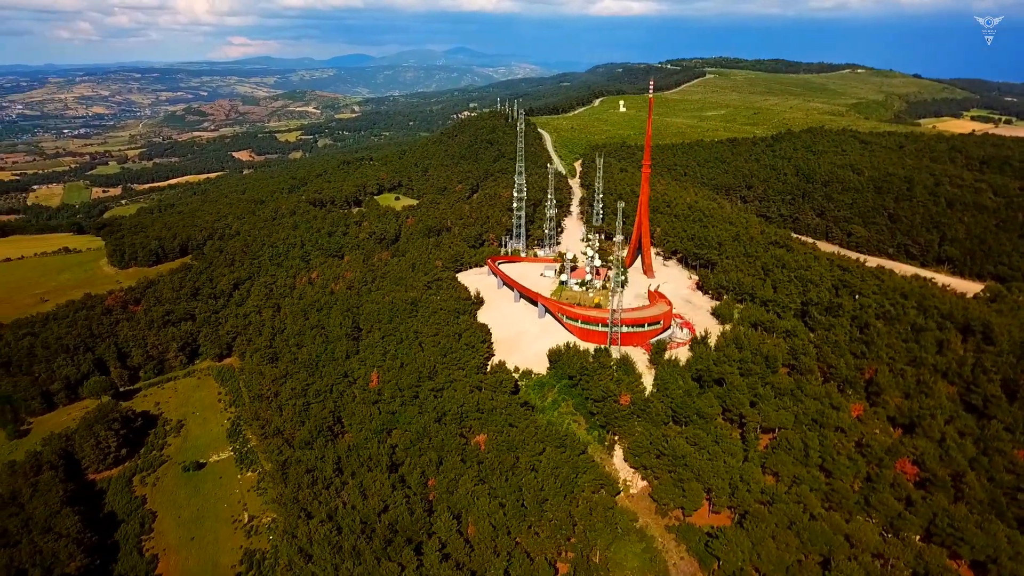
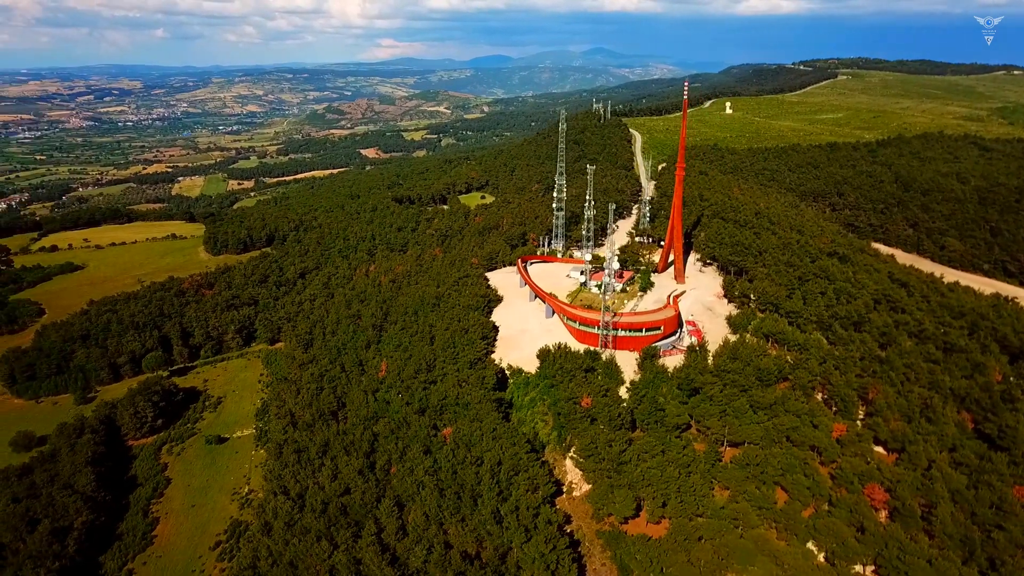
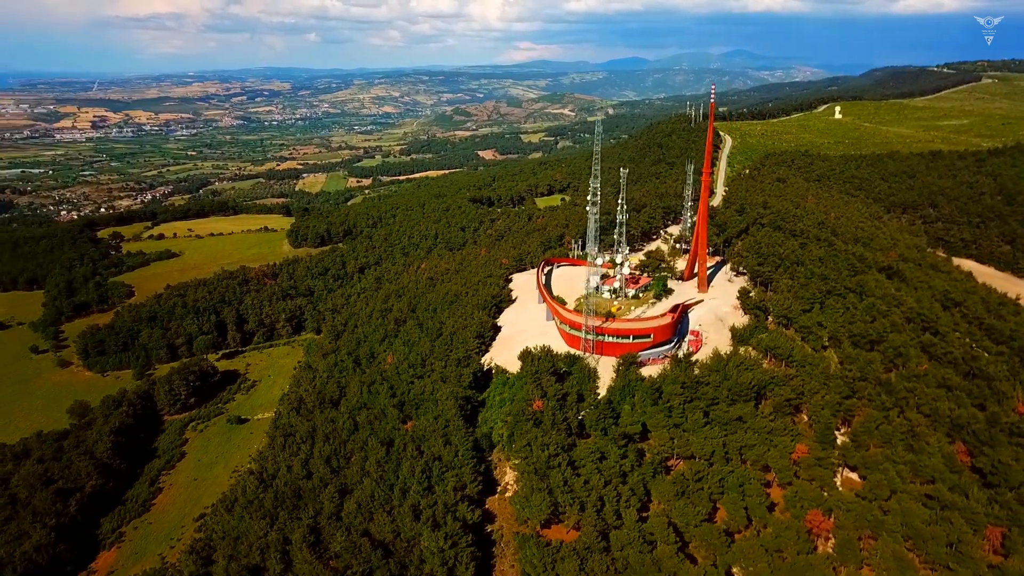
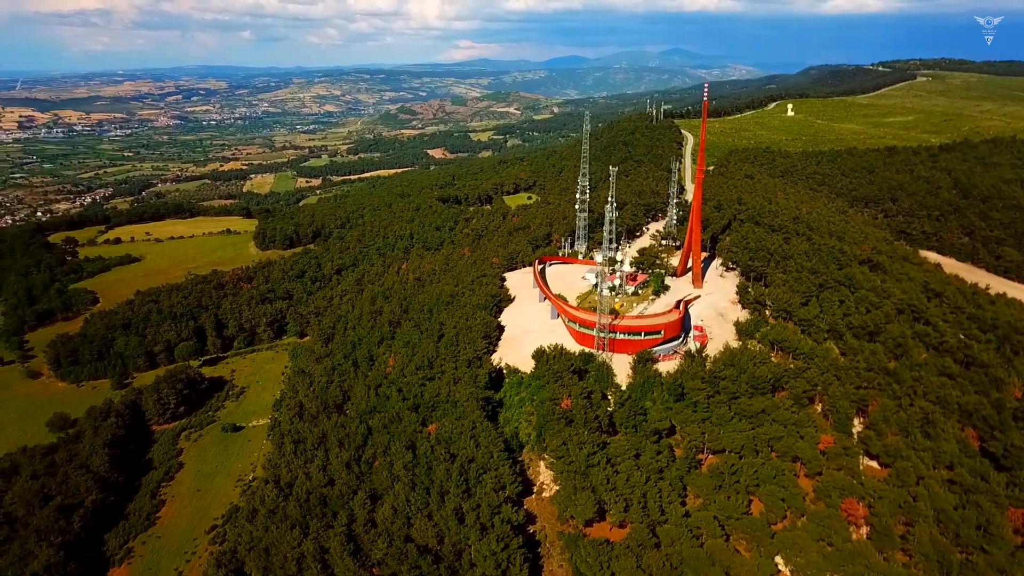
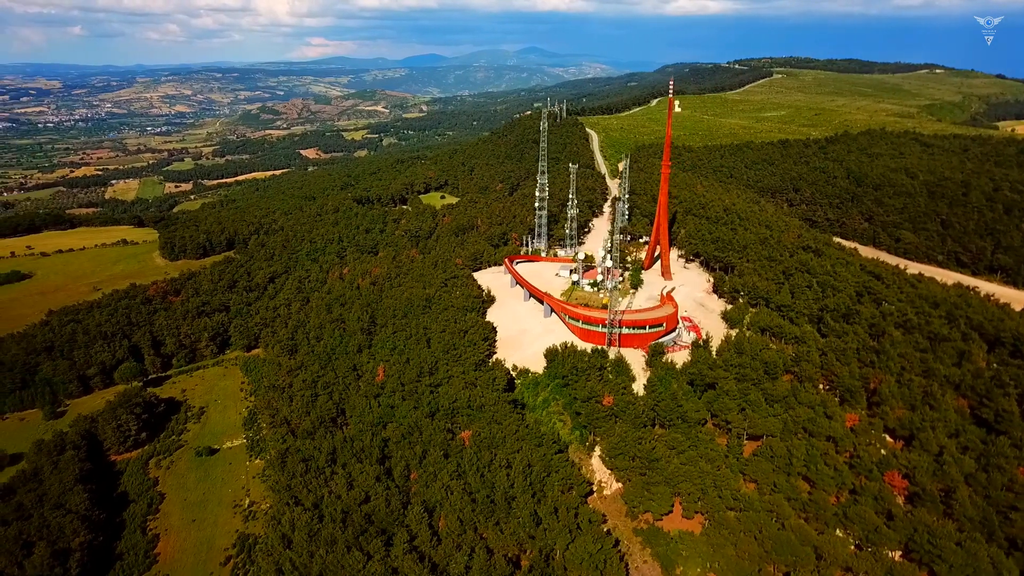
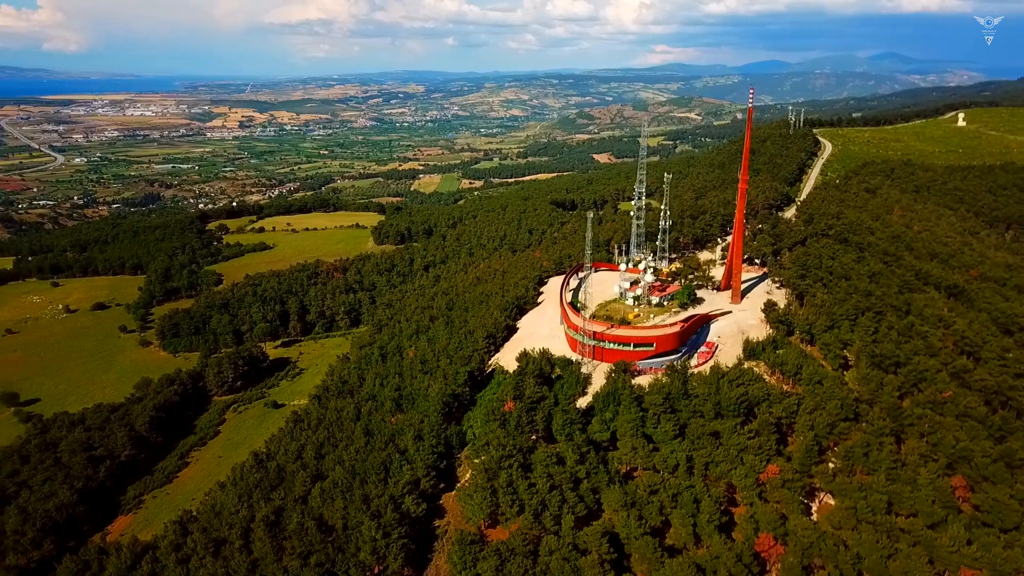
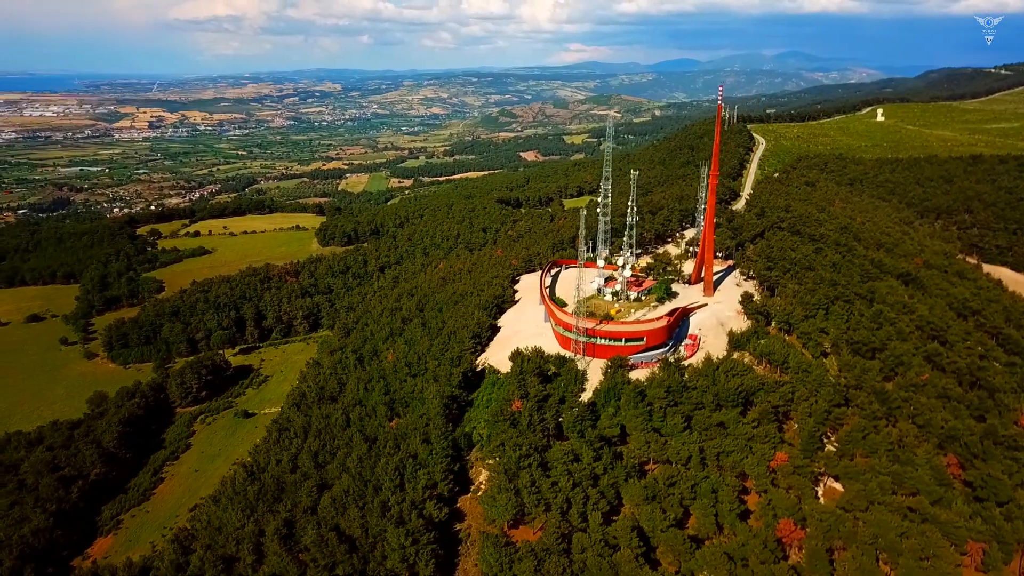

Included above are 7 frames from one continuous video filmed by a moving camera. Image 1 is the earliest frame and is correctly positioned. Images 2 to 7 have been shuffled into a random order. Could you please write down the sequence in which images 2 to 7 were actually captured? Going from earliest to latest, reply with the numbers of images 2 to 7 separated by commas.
5, 2, 4, 3, 7, 6
